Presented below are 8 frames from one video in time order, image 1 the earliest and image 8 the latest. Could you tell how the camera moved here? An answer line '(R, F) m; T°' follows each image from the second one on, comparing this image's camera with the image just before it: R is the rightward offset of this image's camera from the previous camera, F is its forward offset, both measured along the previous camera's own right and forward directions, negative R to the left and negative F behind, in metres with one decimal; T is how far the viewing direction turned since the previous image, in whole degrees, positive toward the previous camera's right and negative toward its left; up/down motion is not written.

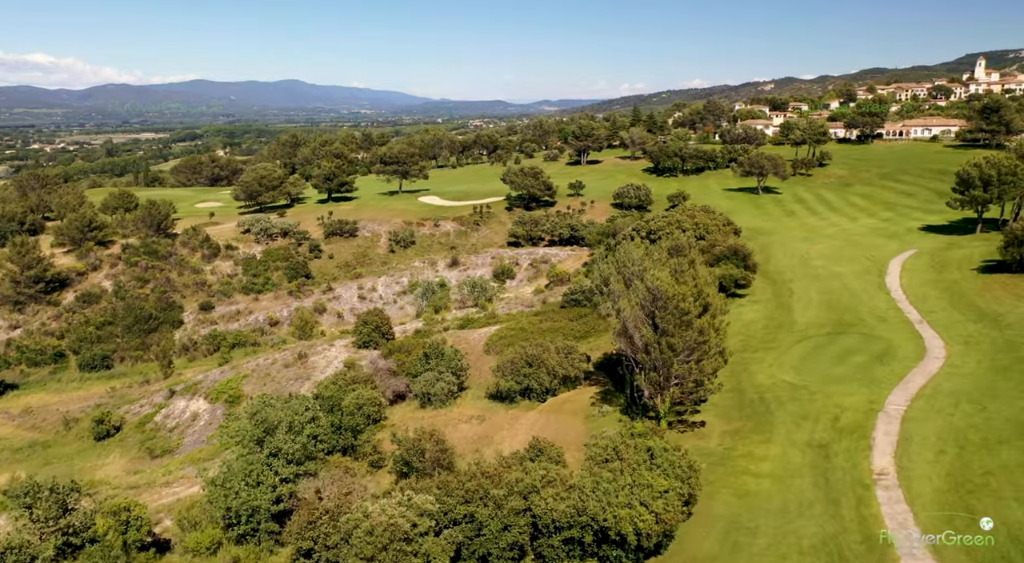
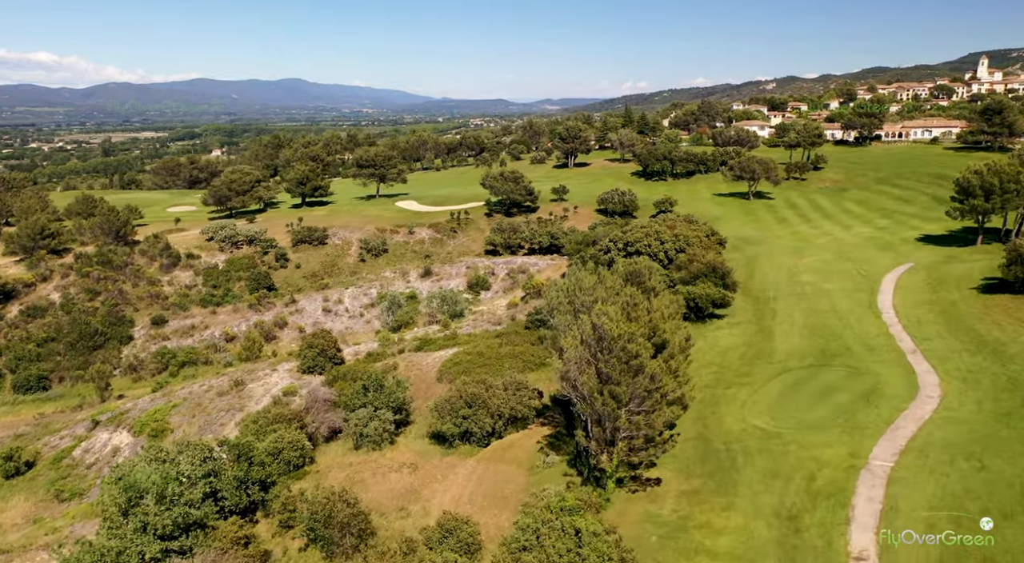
(+2.5, +3.6) m; 0°
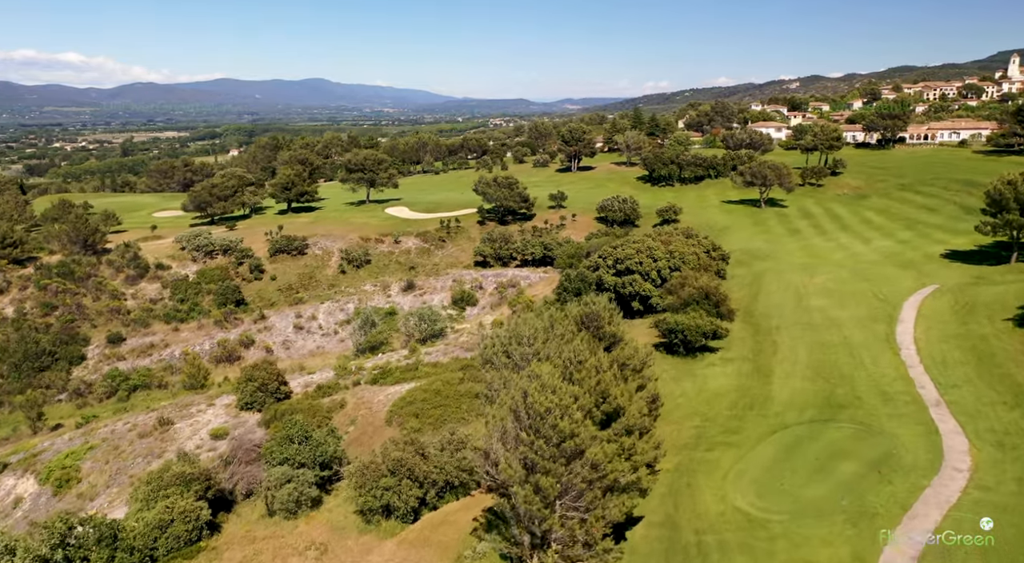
(+2.8, +4.8) m; -2°
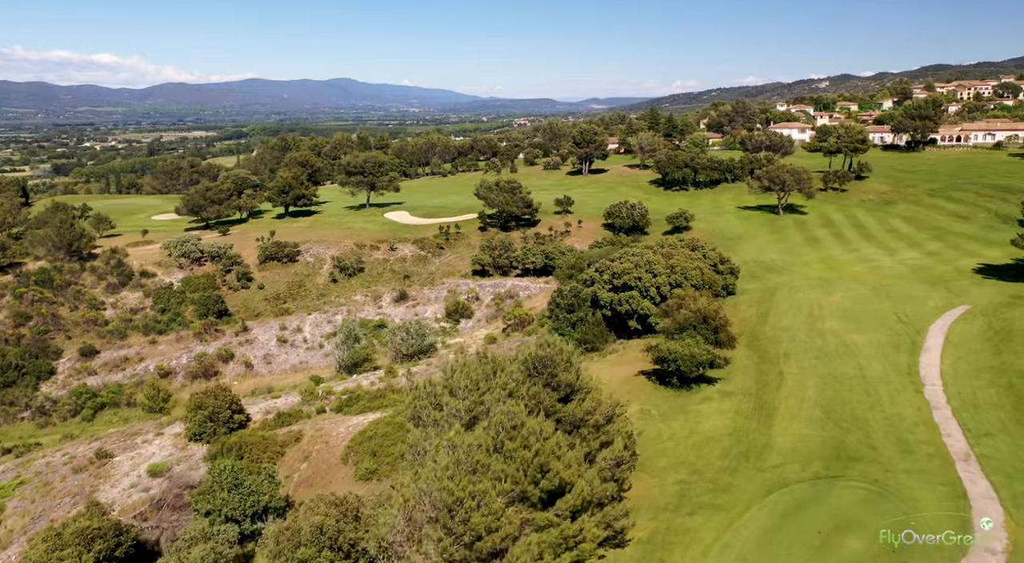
(+2.3, +3.5) m; -2°
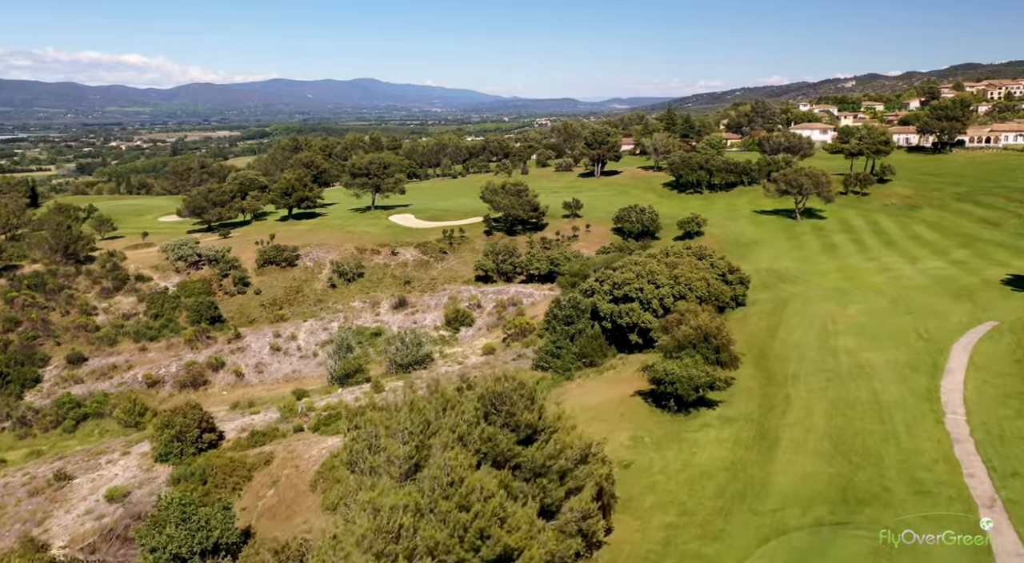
(+1.5, +2.2) m; -2°
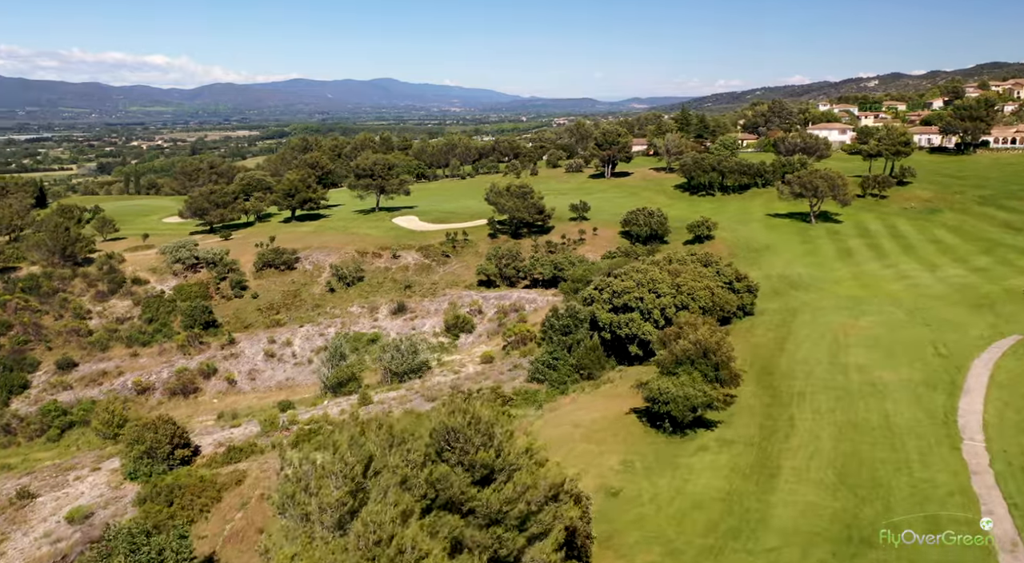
(+1.3, +1.7) m; -1°
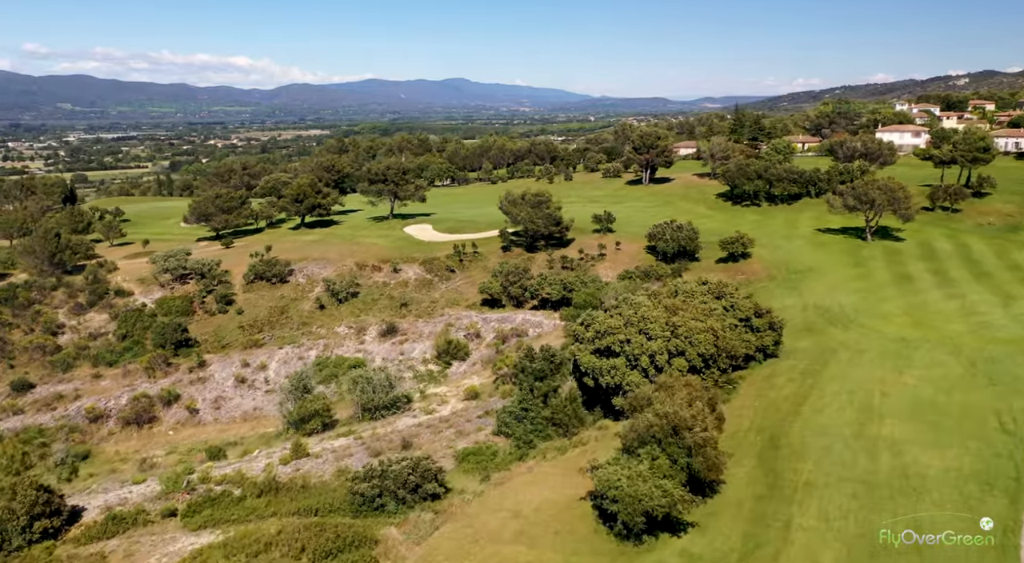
(+4.7, +6.3) m; -5°
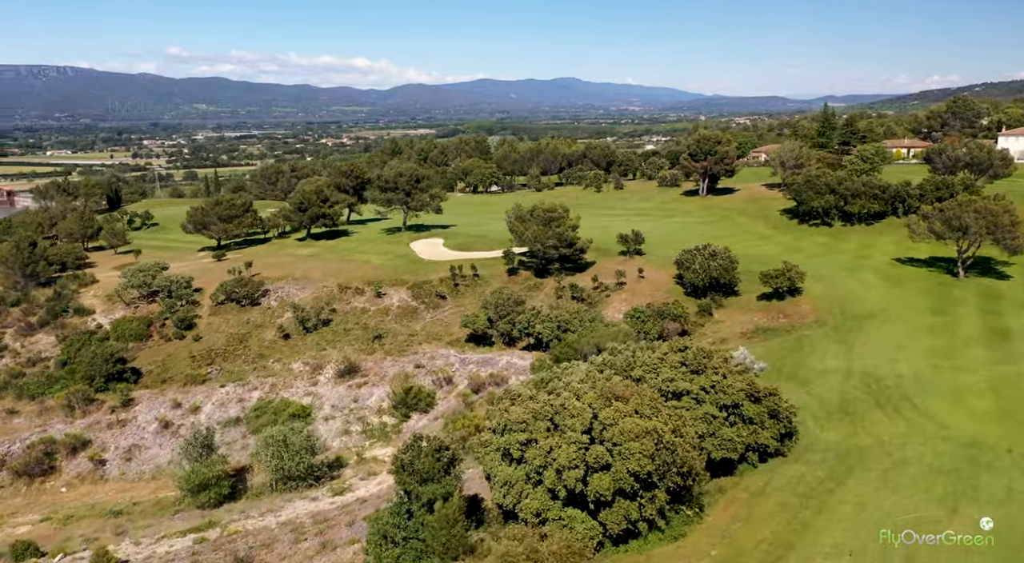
(+7.8, +9.7) m; -8°
